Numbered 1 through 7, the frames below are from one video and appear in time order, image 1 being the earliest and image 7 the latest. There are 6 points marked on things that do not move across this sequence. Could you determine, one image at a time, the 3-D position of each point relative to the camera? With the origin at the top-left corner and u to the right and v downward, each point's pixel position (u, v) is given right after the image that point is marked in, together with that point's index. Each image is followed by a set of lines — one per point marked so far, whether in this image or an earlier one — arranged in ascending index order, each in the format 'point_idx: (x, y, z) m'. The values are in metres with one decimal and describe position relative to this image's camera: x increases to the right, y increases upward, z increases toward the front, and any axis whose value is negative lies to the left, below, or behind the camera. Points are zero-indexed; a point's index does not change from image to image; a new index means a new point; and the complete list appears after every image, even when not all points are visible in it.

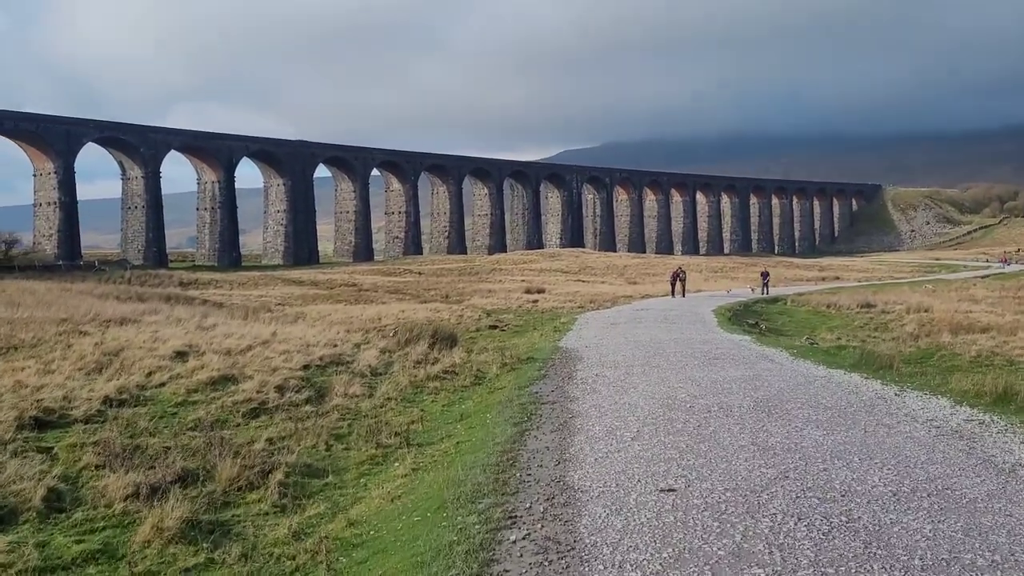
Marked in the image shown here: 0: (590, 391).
0: (+0.9, -1.1, +8.9) m
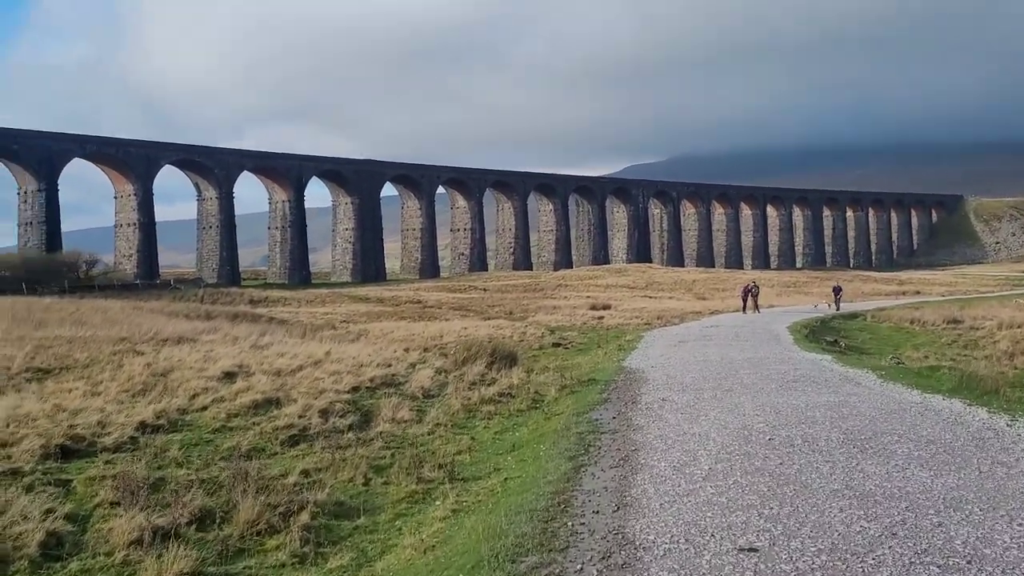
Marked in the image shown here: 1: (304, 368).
0: (+1.4, -1.3, +8.1) m
1: (-3.2, -1.2, +12.6) m
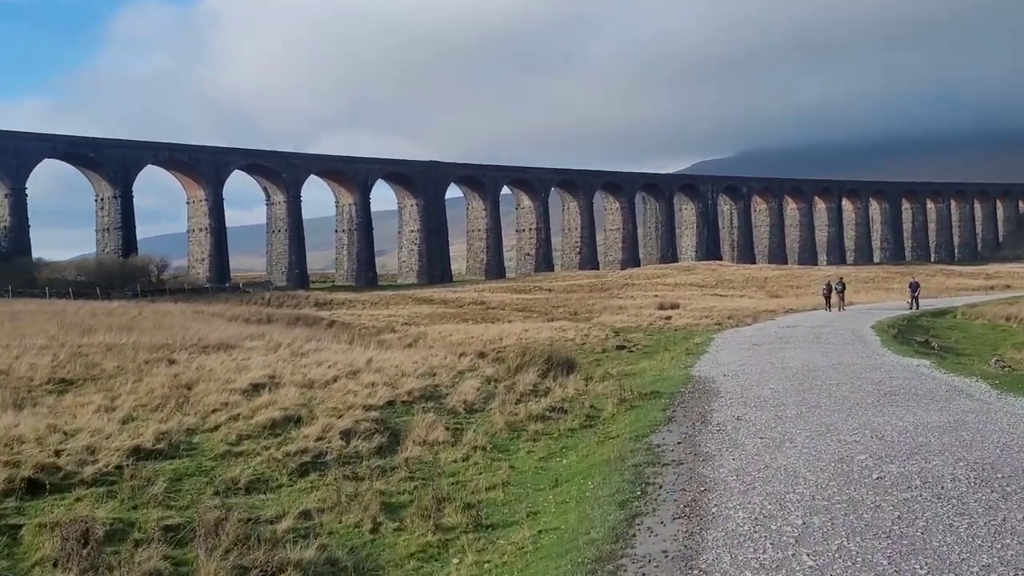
0: (+1.8, -1.3, +6.7) m
1: (-2.5, -1.3, +11.6) m
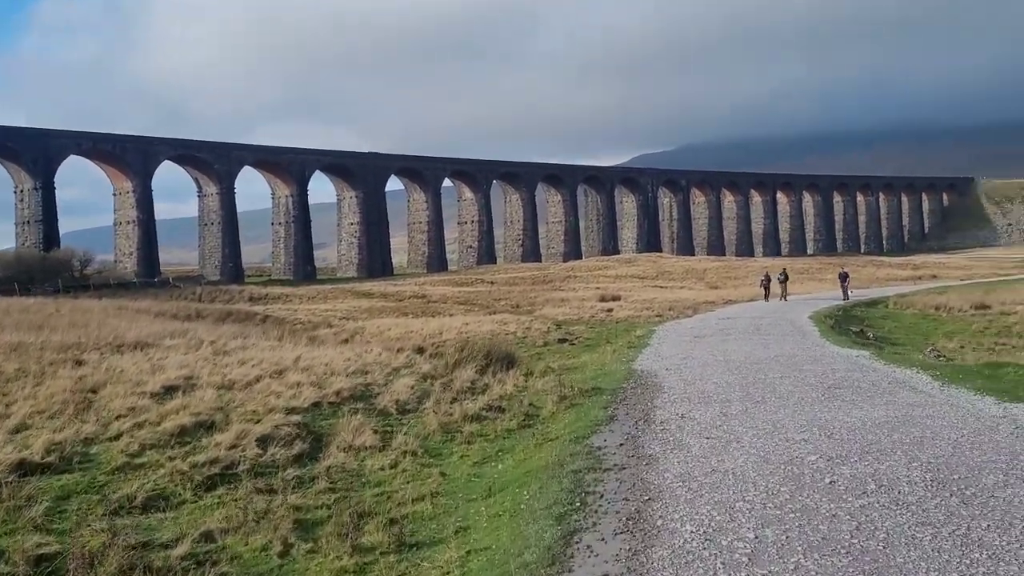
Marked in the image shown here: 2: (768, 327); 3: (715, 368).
0: (+1.3, -1.2, +6.3) m
1: (-3.3, -1.2, +10.9) m
2: (+6.0, -0.9, +19.0) m
3: (+2.8, -1.1, +11.0) m
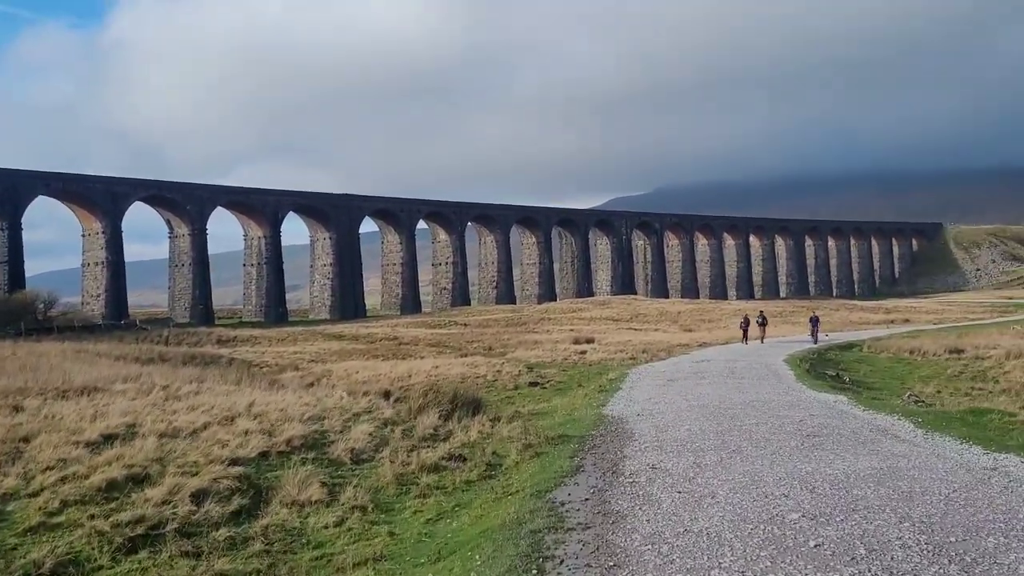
0: (+0.9, -1.5, +5.8) m
1: (-3.8, -1.7, +10.2) m
2: (+5.3, -1.9, +18.6) m
3: (+2.3, -1.6, +10.6) m
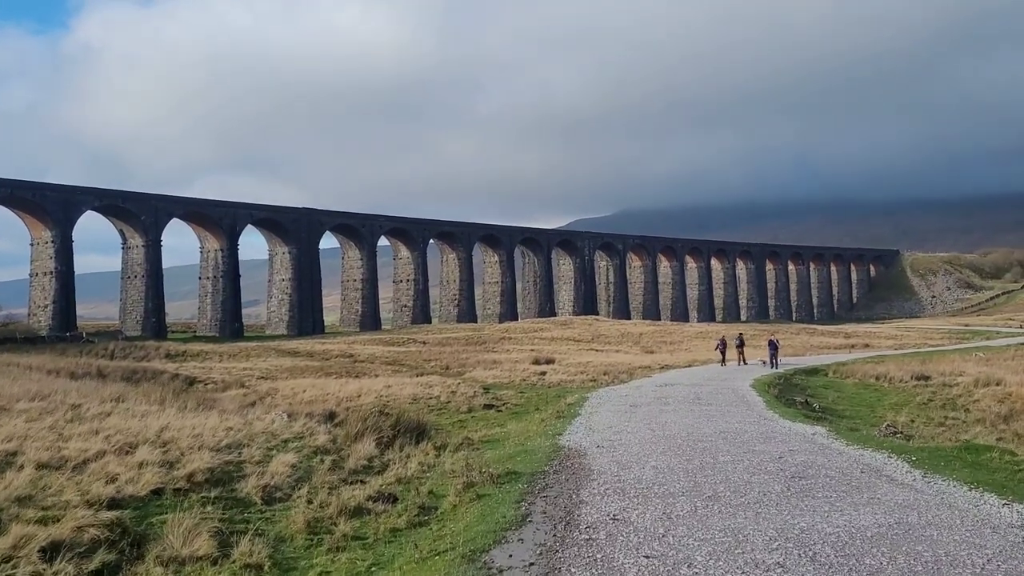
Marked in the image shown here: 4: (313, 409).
0: (+0.5, -1.6, +4.6) m
1: (-4.4, -1.8, +8.8) m
2: (+4.3, -2.3, +17.6) m
3: (+1.7, -1.8, +9.4) m
4: (-5.1, -2.9, +19.8) m
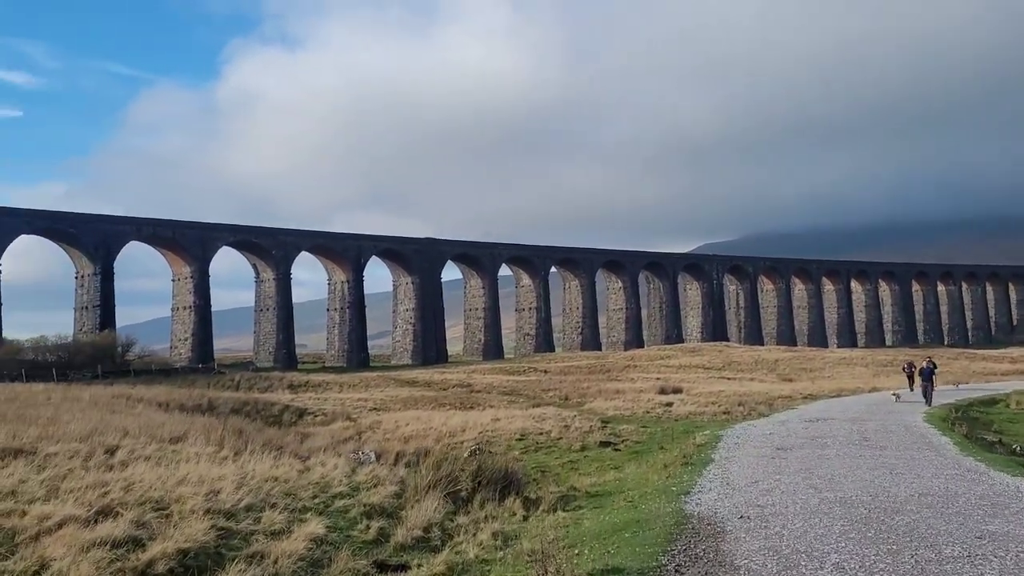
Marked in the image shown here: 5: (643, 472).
0: (+0.6, -1.5, +1.8) m
1: (-3.6, -1.9, +6.7) m
2: (+6.3, -2.6, +14.0) m
3: (+2.5, -1.8, +6.3) m
4: (-2.6, -3.4, +17.5) m
5: (+2.0, -2.9, +12.8) m
